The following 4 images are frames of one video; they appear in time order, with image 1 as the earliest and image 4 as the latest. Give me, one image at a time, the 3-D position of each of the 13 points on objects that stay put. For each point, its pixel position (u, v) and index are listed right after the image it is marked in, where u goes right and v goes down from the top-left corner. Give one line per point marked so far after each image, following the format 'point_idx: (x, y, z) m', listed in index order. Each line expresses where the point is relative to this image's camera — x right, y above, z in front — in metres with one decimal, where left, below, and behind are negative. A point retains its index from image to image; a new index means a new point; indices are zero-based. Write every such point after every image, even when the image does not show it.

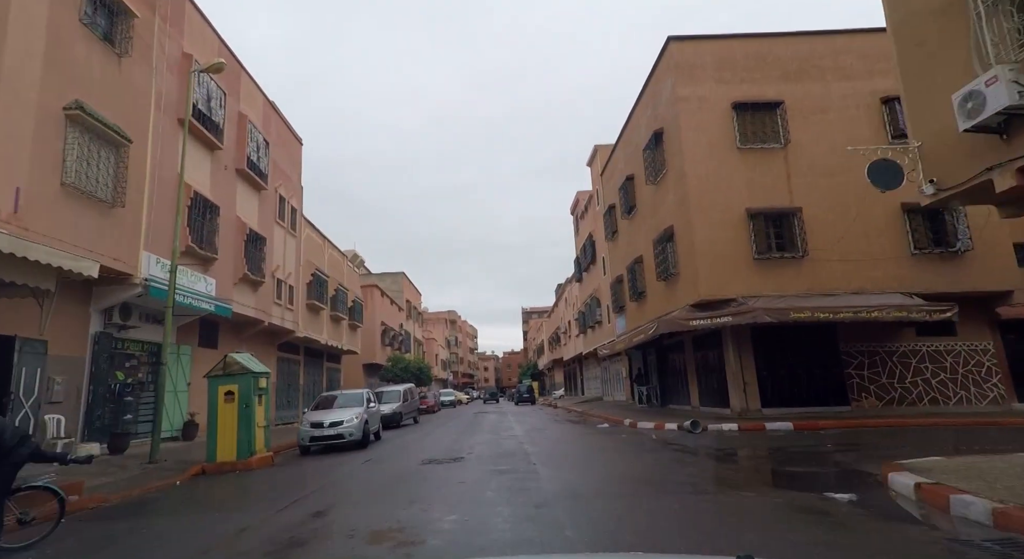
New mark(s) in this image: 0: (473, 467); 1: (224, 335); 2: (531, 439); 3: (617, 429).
0: (-0.8, -4.0, +11.5) m
1: (-9.7, -1.9, +18.3) m
2: (+0.6, -5.3, +18.0) m
3: (+3.4, -4.8, +17.5) m
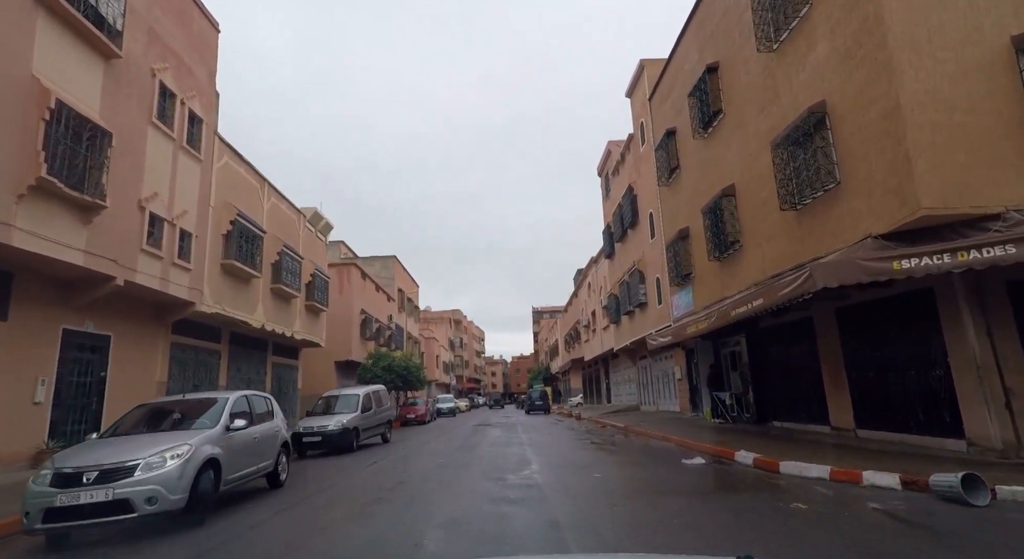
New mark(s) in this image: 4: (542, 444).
0: (-0.6, -2.4, +3.6) m
1: (-9.4, -0.4, +10.6) m
2: (+0.9, -3.8, +10.1) m
3: (+3.7, -3.4, +9.6) m
4: (+1.1, -5.7, +18.8) m
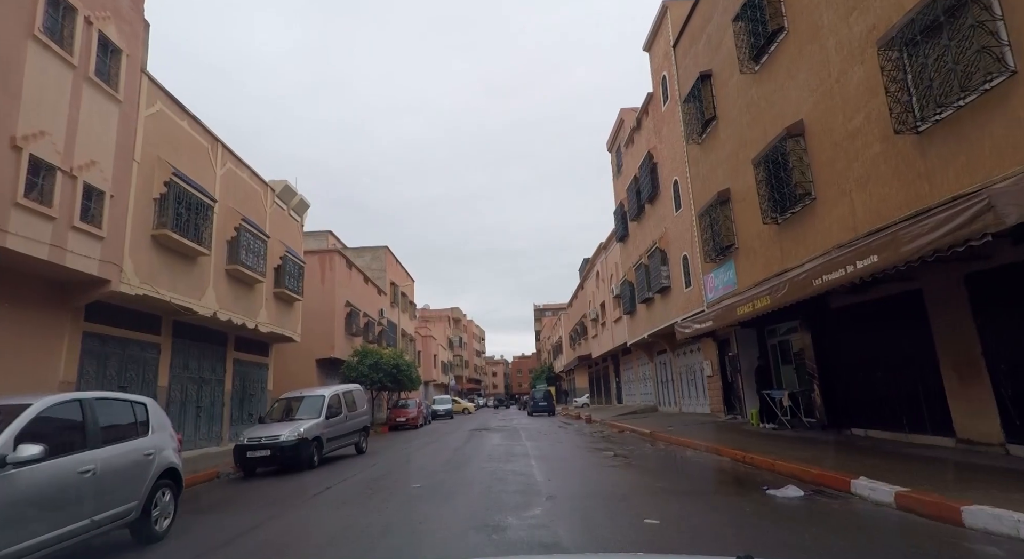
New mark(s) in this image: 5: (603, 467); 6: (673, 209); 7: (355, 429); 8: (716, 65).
0: (-0.5, -1.8, +0.5) m
1: (-9.4, +0.3, +7.4) m
2: (+1.0, -3.1, +6.9) m
3: (+3.7, -2.7, +6.4) m
4: (+1.1, -5.0, +15.6) m
5: (+2.1, -4.2, +12.2) m
6: (+5.6, +2.5, +18.9) m
7: (-4.3, -4.1, +14.9) m
8: (+5.5, +5.8, +14.6) m
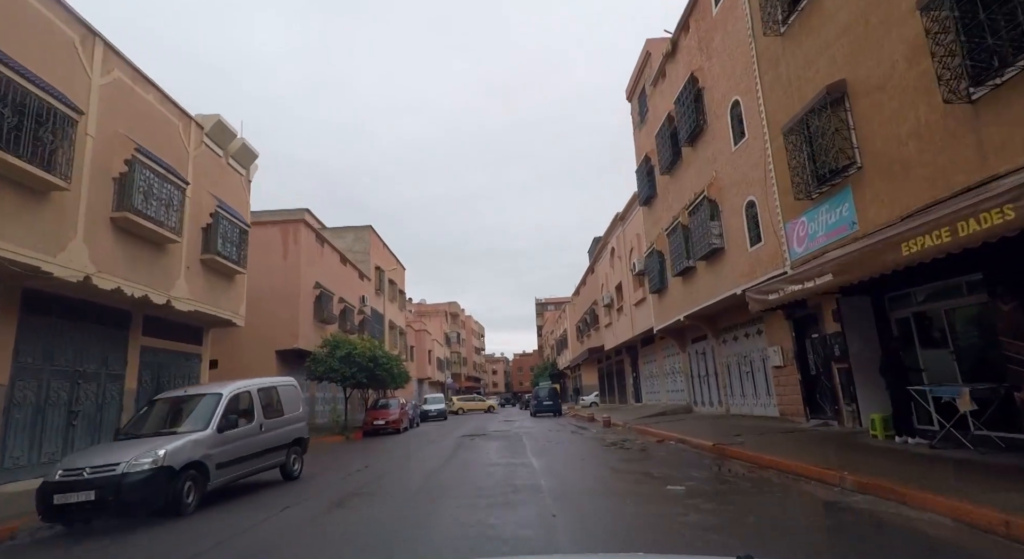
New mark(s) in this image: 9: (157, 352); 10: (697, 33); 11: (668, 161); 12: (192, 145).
0: (-0.5, -0.8, -4.4) m
1: (-9.3, +1.3, +2.4) m
2: (+1.1, -2.1, +2.0) m
3: (+3.8, -1.7, +1.5) m
4: (+1.2, -3.9, +10.7) m
5: (+2.1, -3.2, +7.3) m
6: (+5.7, +3.6, +14.0) m
7: (-4.2, -3.0, +10.0) m
8: (+5.5, +6.9, +9.6) m
9: (-9.9, -2.0, +15.1) m
10: (+5.4, +7.2, +15.8) m
11: (+5.4, +4.1, +18.5) m
12: (-9.0, +3.8, +15.3) m
